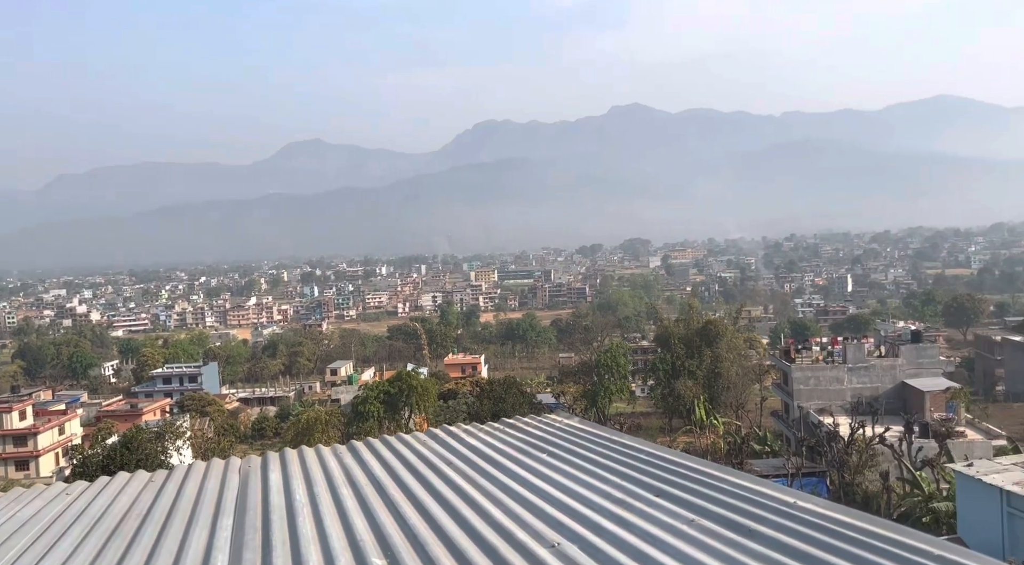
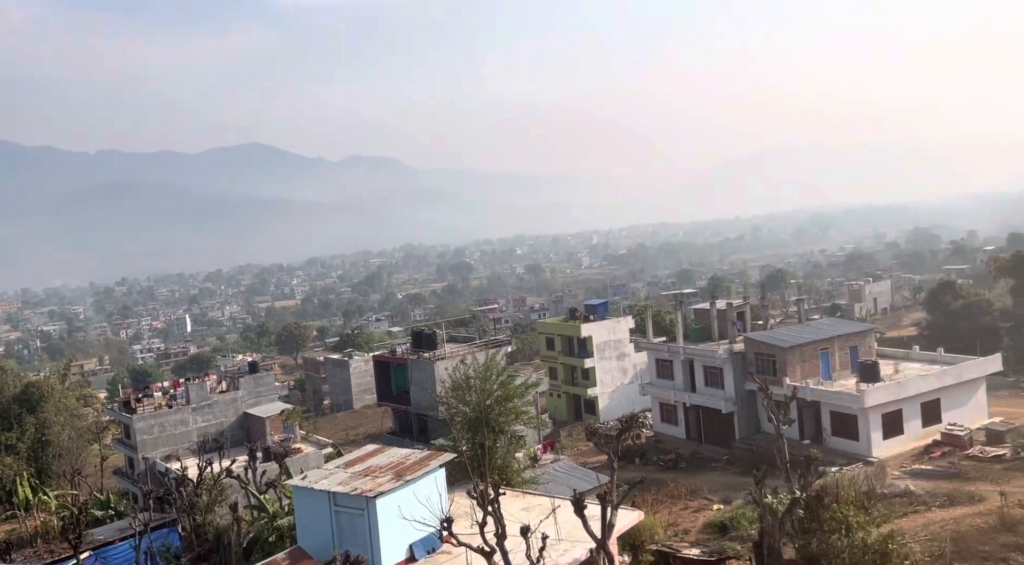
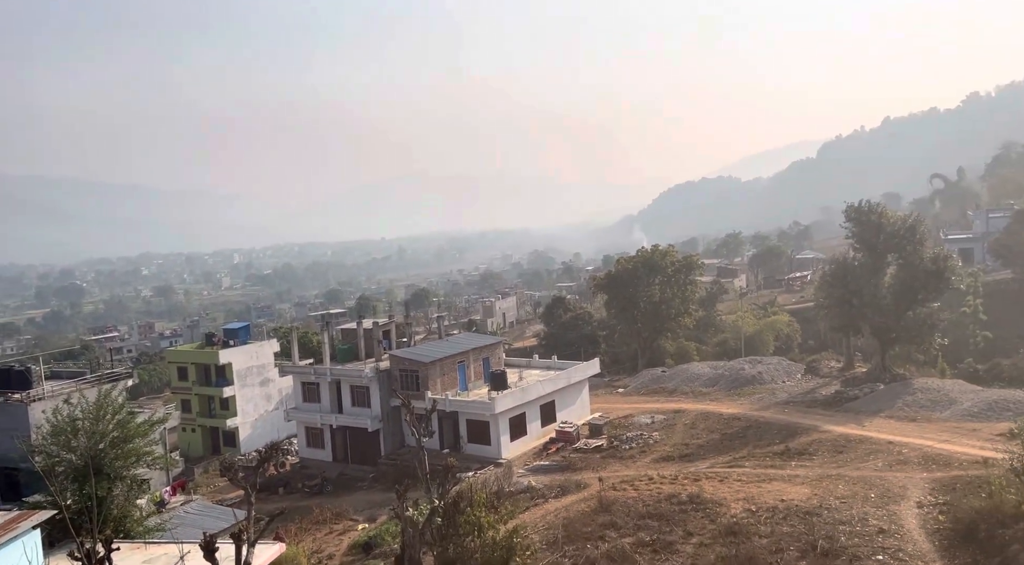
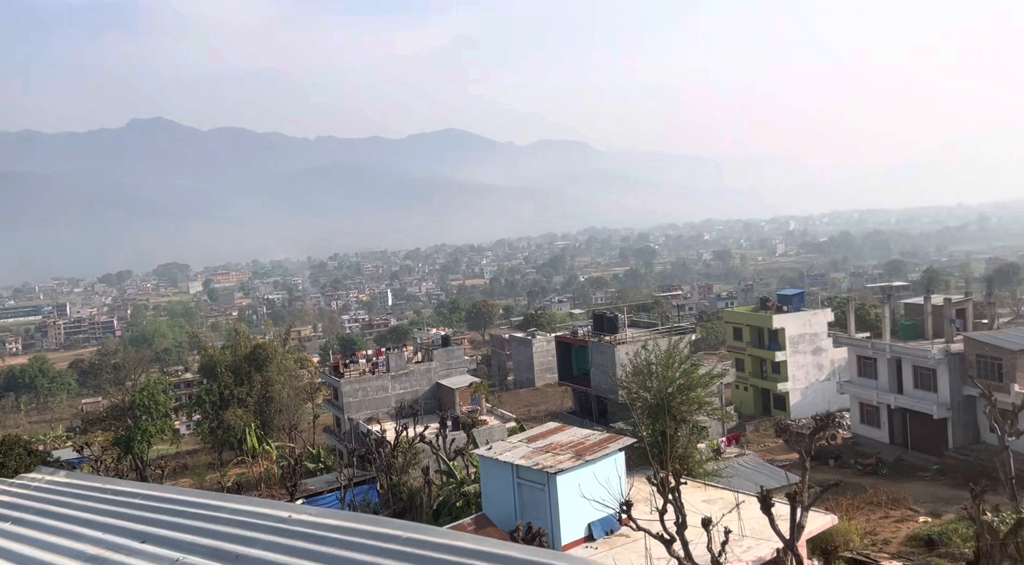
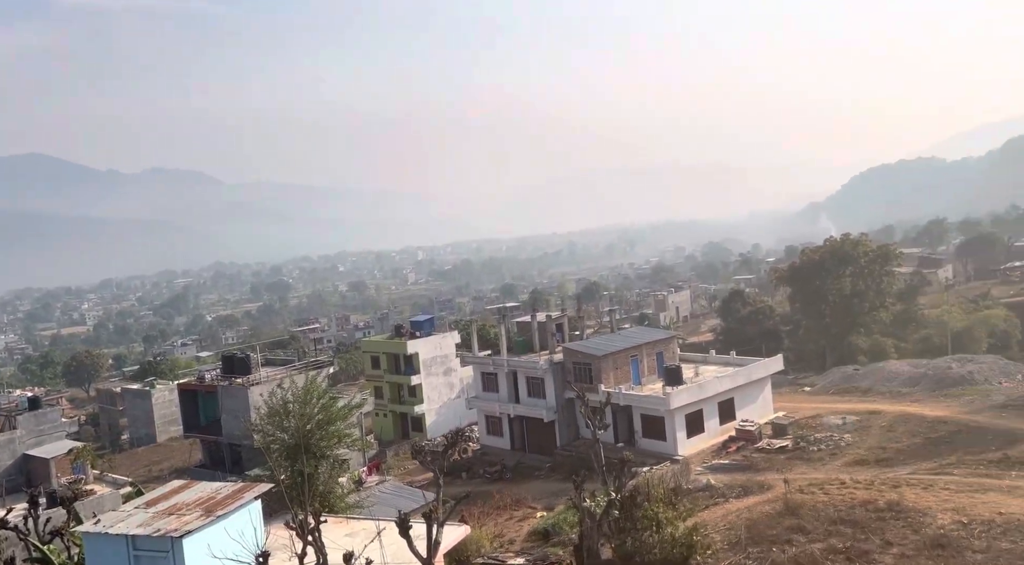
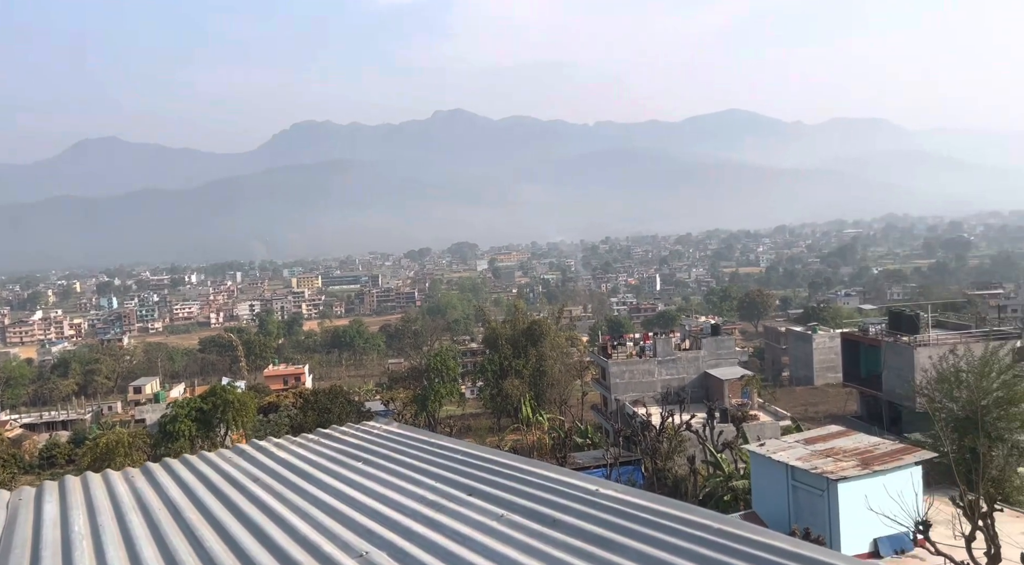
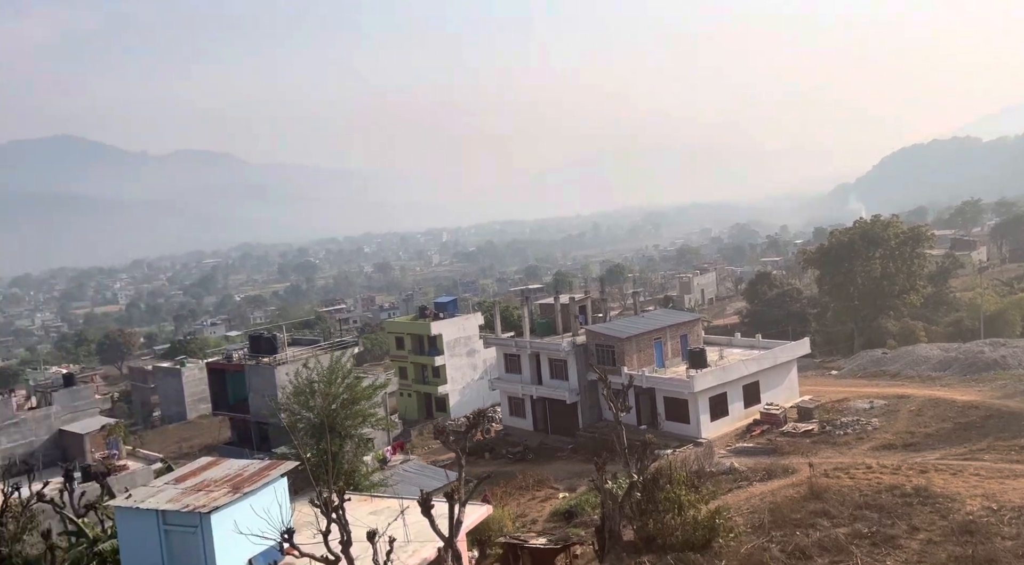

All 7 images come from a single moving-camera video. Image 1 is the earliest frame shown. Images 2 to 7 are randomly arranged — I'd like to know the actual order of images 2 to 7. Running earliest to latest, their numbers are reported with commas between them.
6, 4, 2, 5, 3, 7
